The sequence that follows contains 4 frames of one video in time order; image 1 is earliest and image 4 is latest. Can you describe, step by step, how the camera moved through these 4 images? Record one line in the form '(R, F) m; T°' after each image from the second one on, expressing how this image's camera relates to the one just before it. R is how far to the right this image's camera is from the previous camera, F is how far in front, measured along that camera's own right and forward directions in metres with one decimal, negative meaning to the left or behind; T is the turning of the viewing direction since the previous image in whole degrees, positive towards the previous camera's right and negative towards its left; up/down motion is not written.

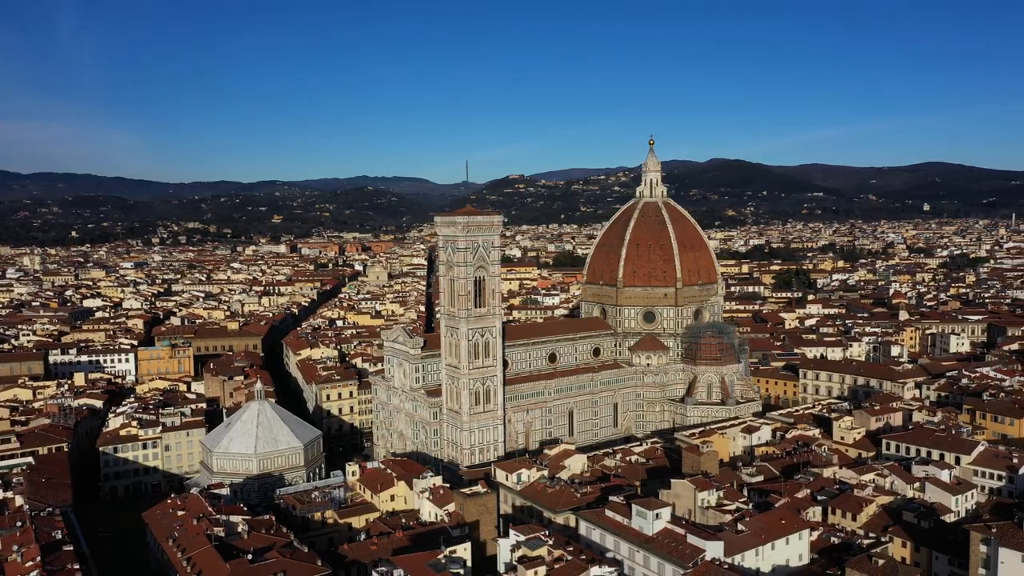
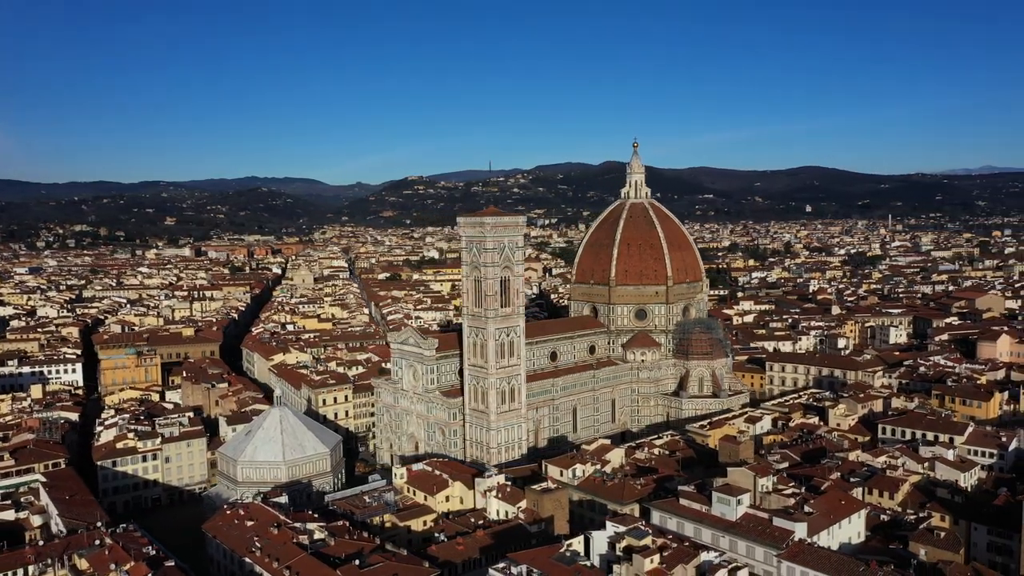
(-7.6, -0.1) m; +8°
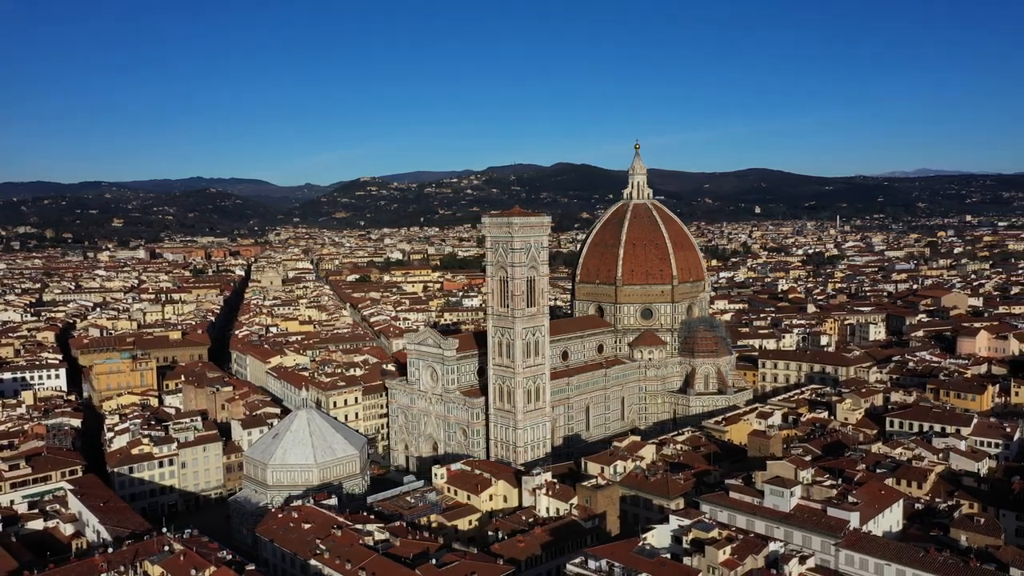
(-4.5, -0.2) m; +4°
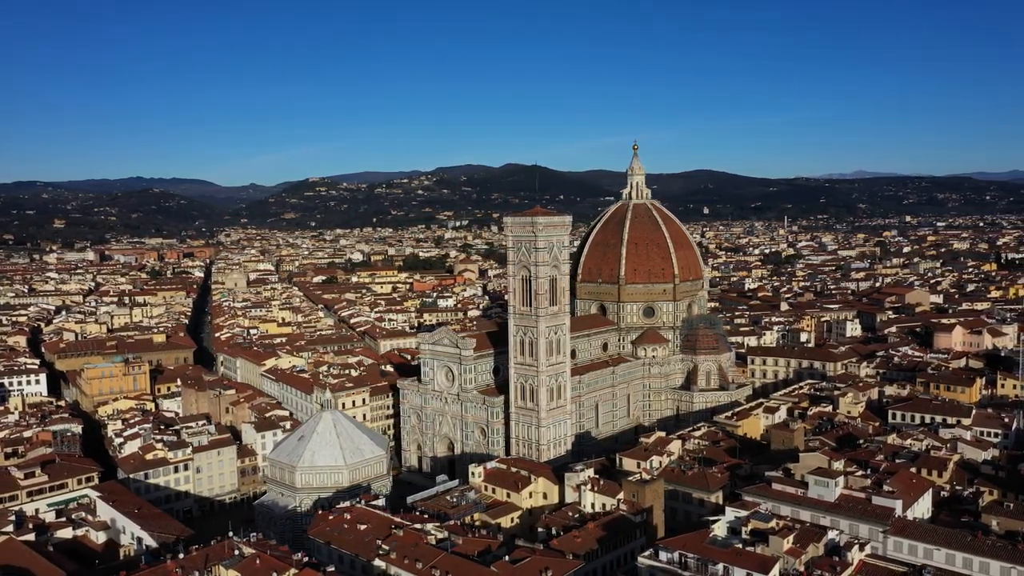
(-4.4, -0.1) m; +4°
